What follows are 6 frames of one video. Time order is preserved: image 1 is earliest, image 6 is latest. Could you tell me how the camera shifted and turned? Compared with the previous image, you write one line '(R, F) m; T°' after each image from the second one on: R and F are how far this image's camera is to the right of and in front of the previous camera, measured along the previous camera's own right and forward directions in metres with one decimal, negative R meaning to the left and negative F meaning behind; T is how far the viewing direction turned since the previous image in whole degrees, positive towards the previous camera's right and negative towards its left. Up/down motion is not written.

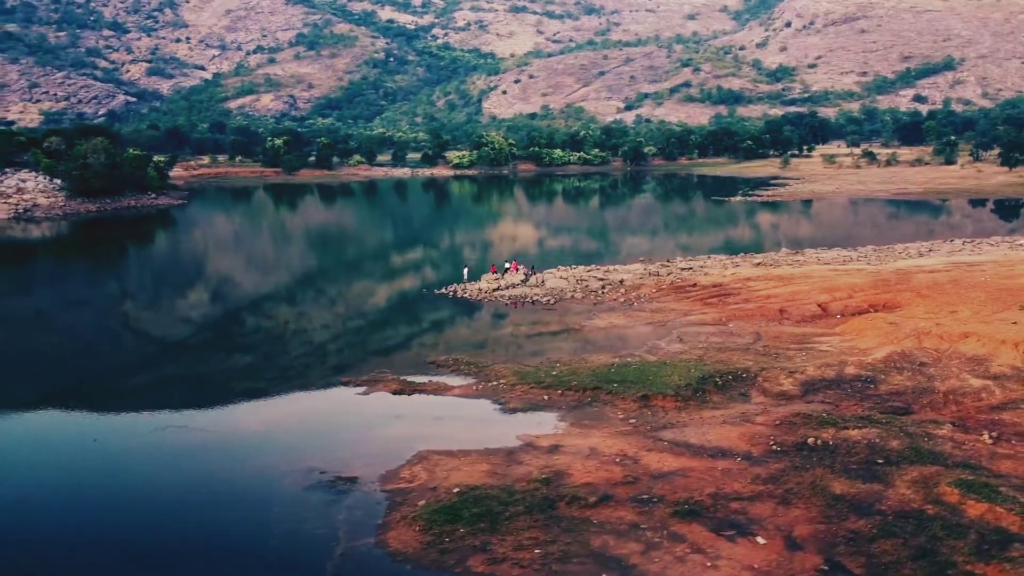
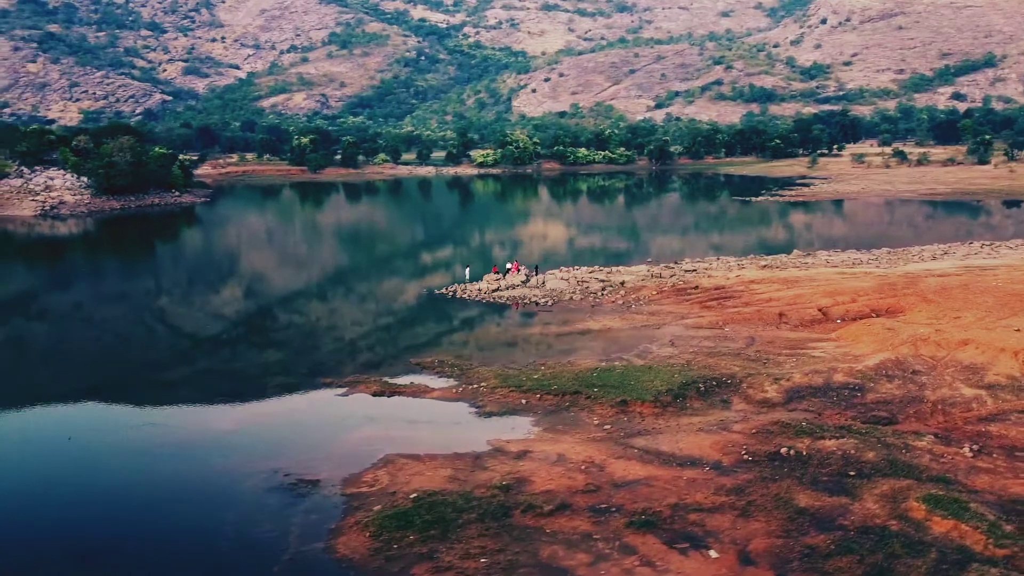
(+1.4, +0.3) m; -2°
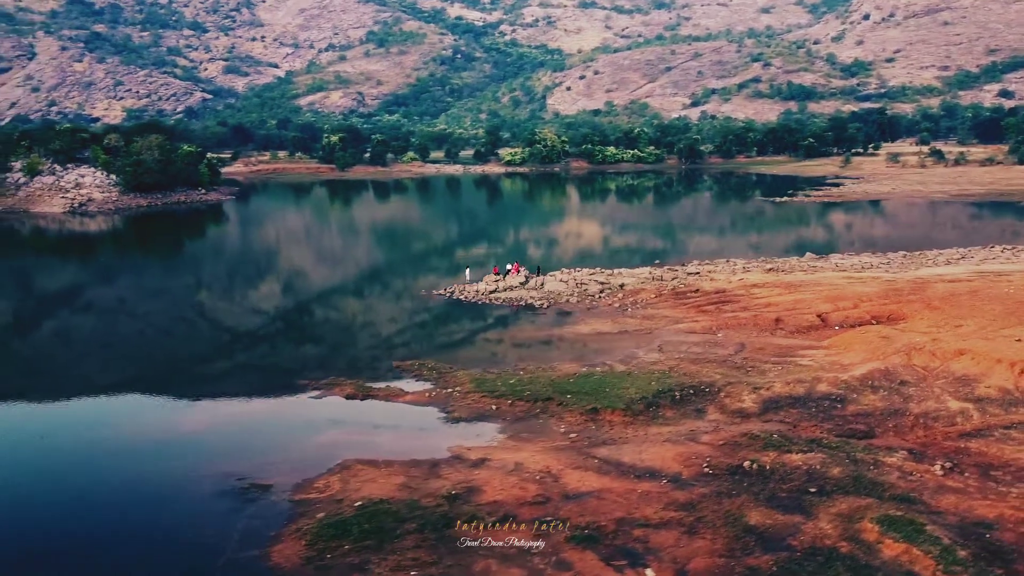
(+1.6, +0.4) m; -3°
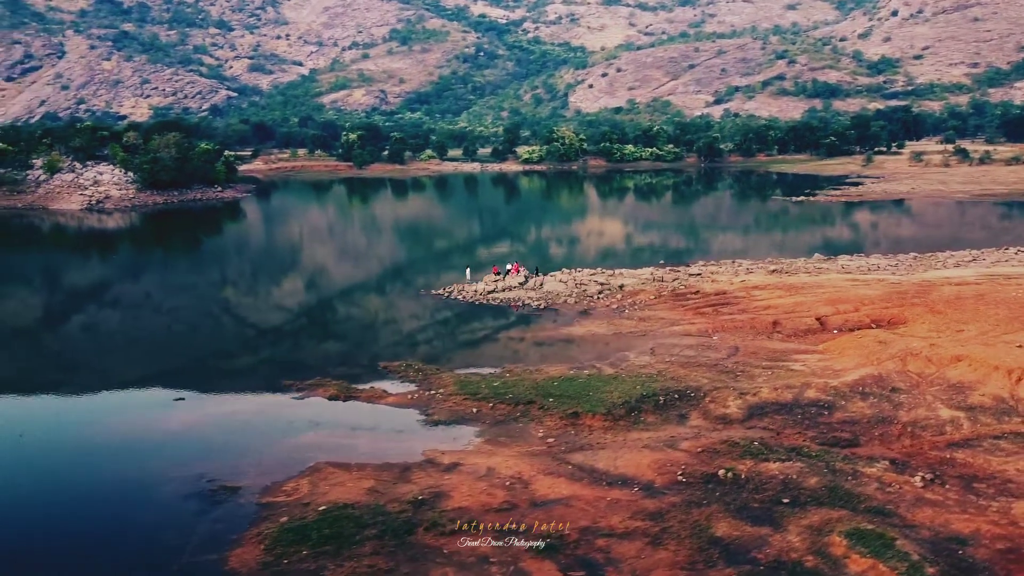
(+1.0, +0.3) m; -2°
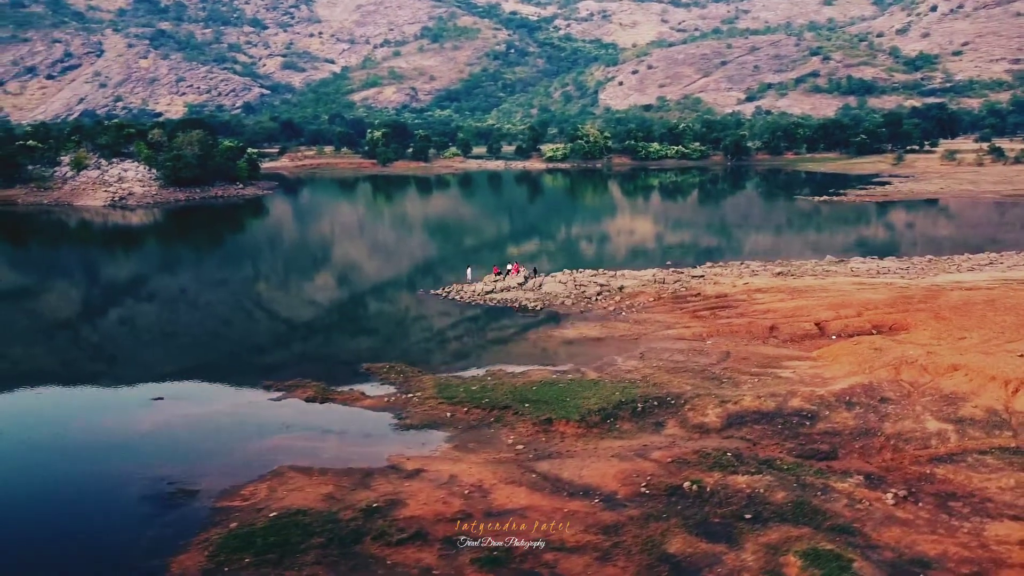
(+1.4, +0.4) m; -2°
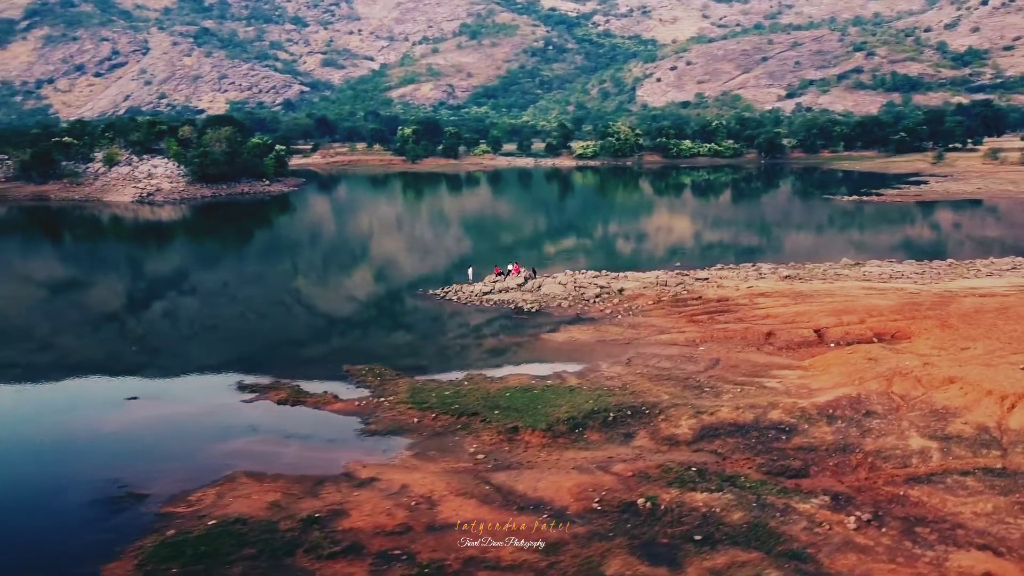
(+1.6, +0.6) m; -3°
